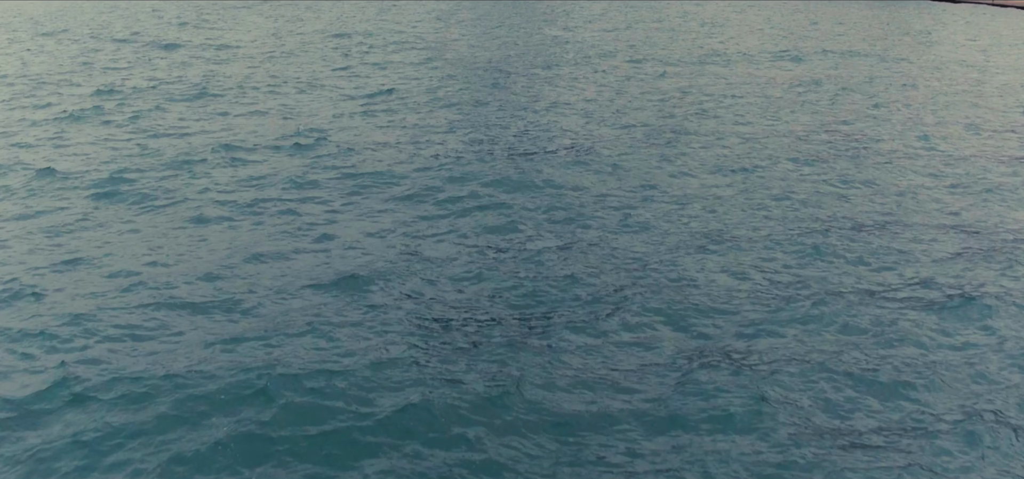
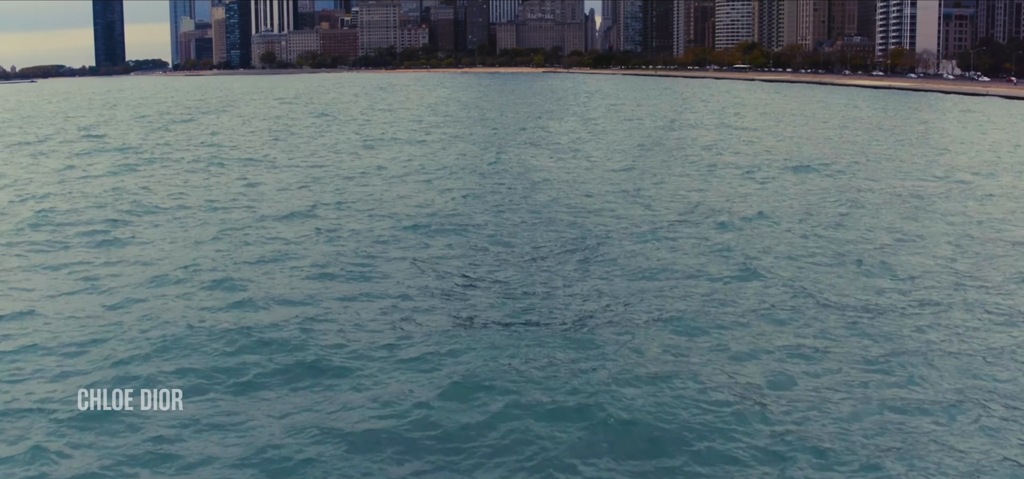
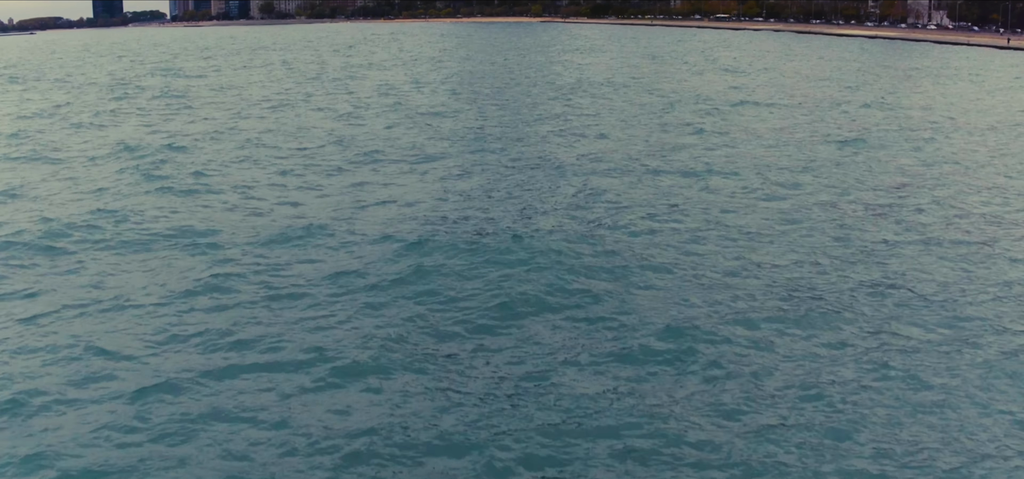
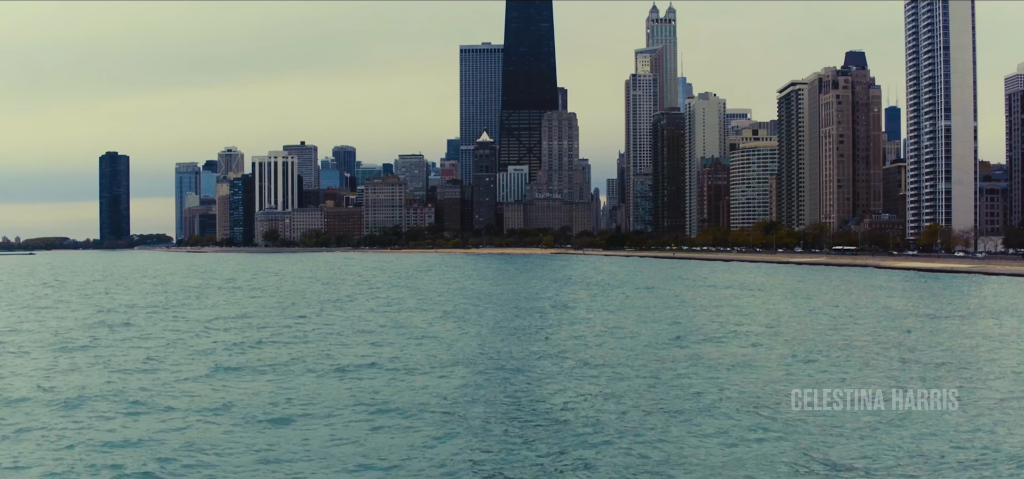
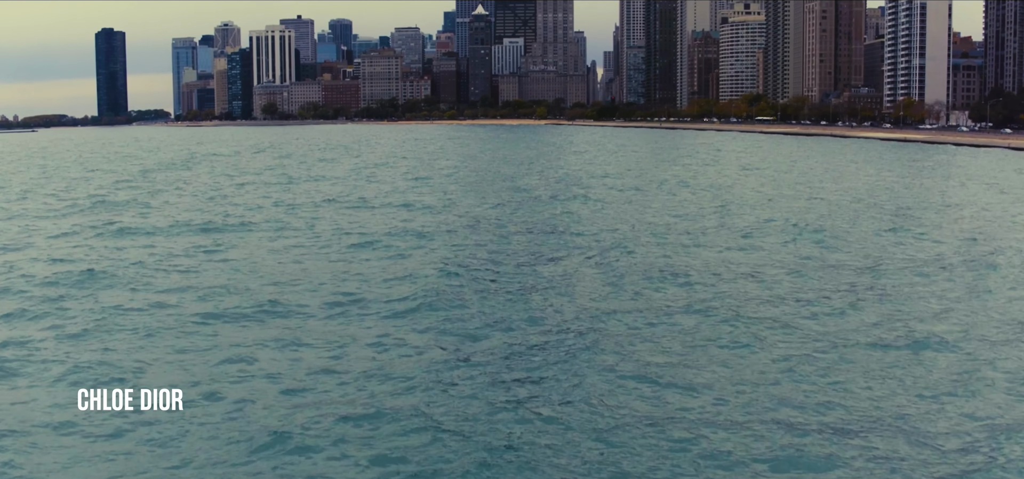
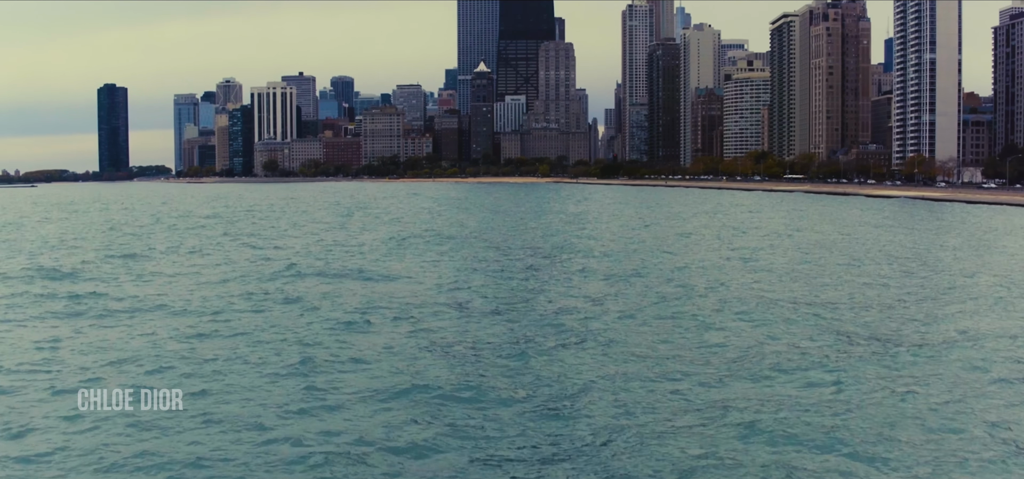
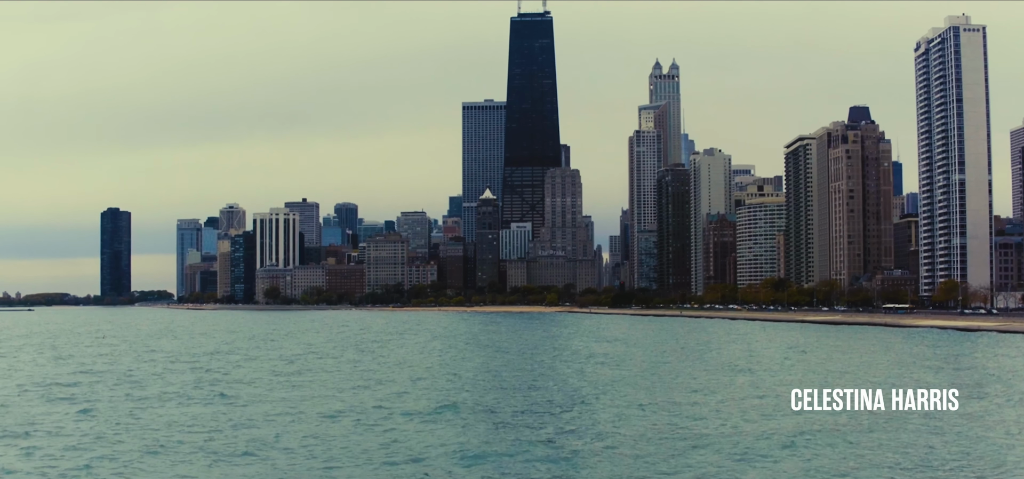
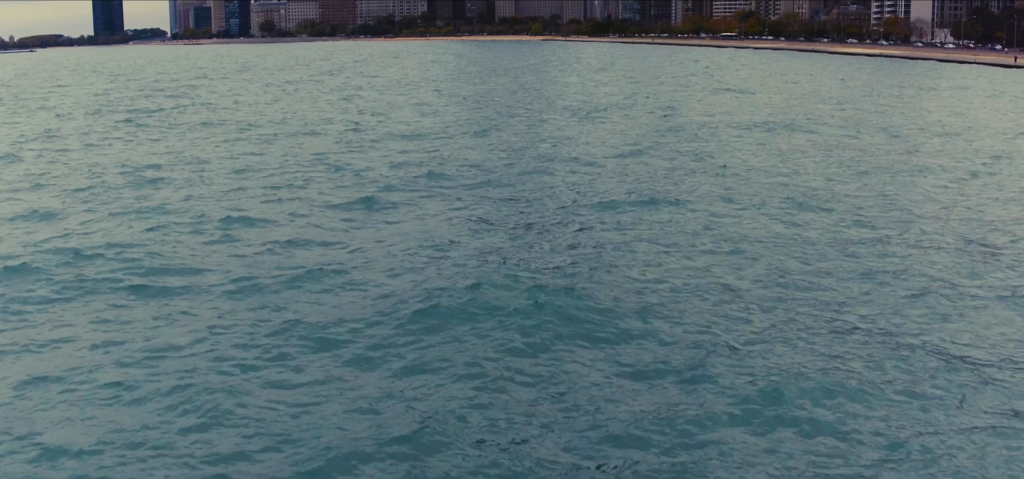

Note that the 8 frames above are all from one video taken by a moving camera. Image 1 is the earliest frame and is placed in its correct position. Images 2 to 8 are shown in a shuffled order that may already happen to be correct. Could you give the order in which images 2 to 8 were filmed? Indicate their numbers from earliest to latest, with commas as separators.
3, 8, 2, 5, 6, 4, 7
